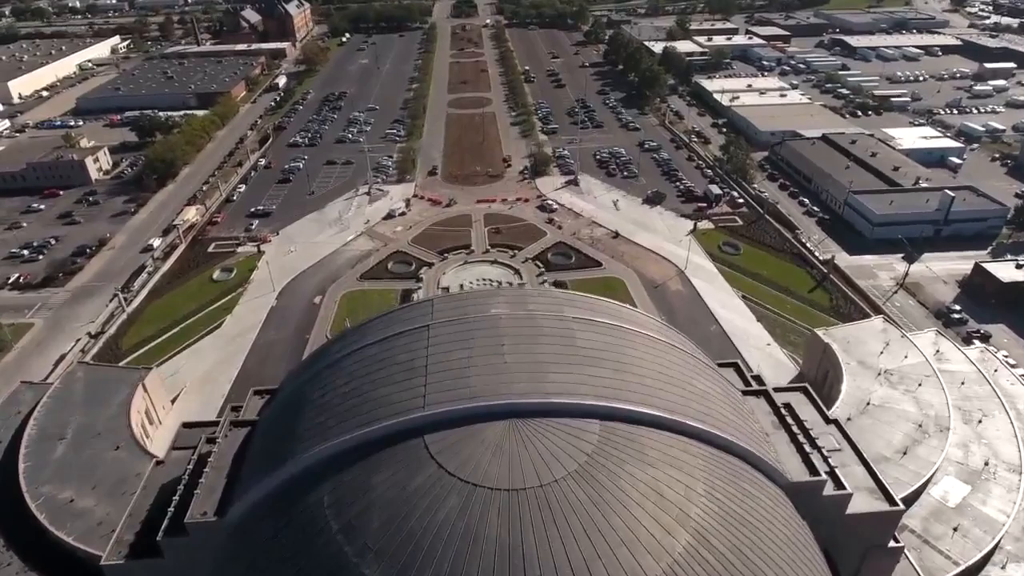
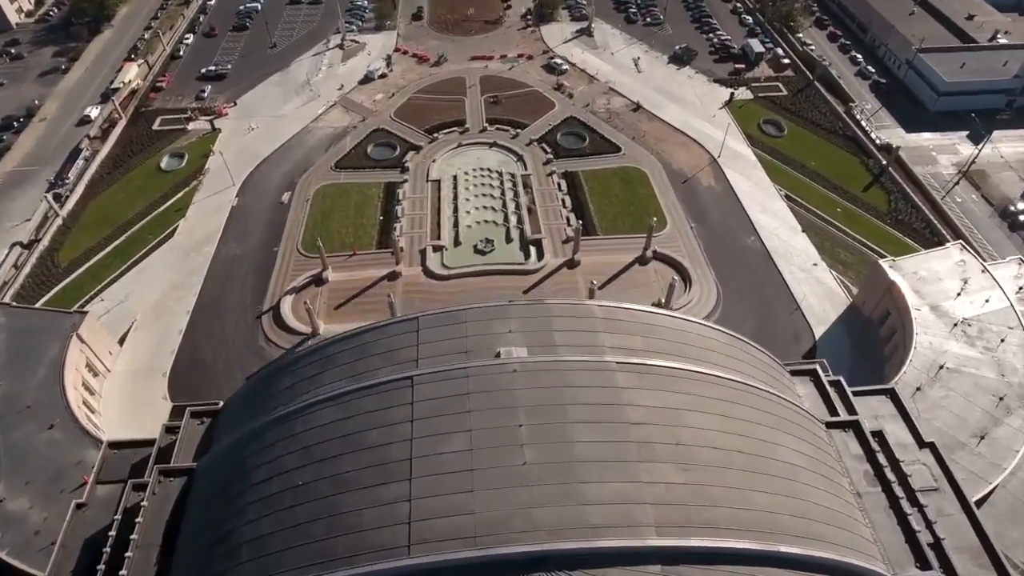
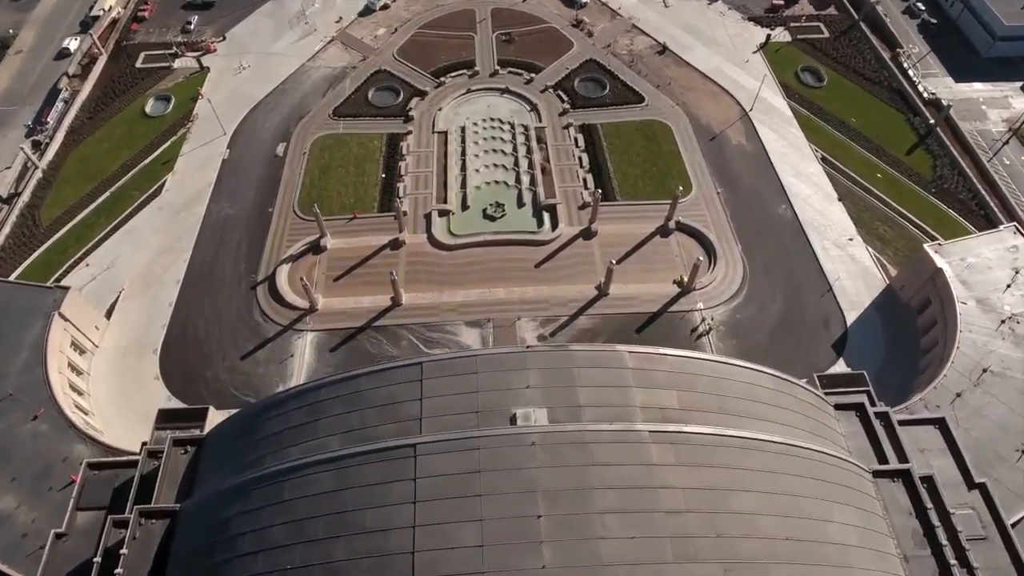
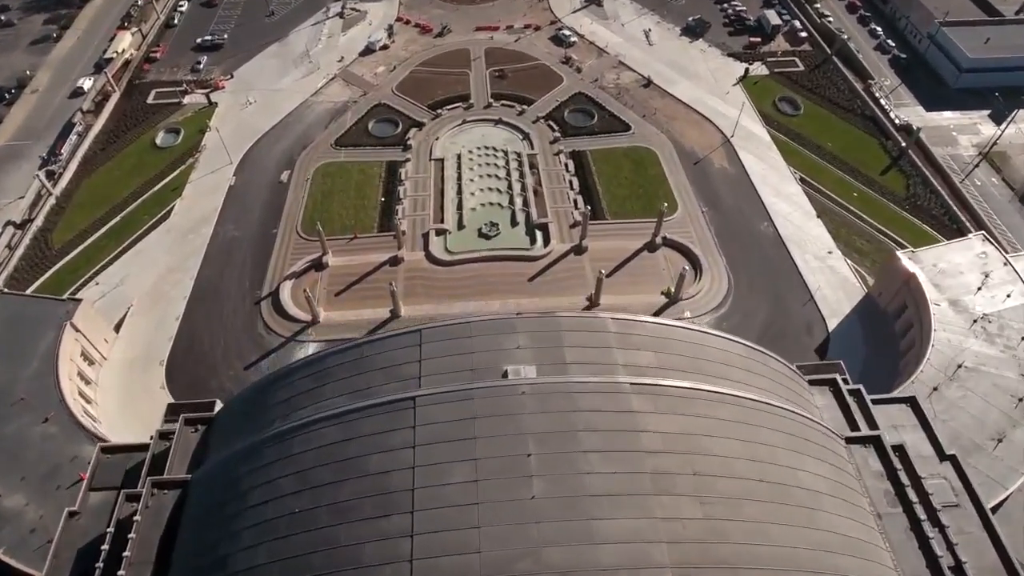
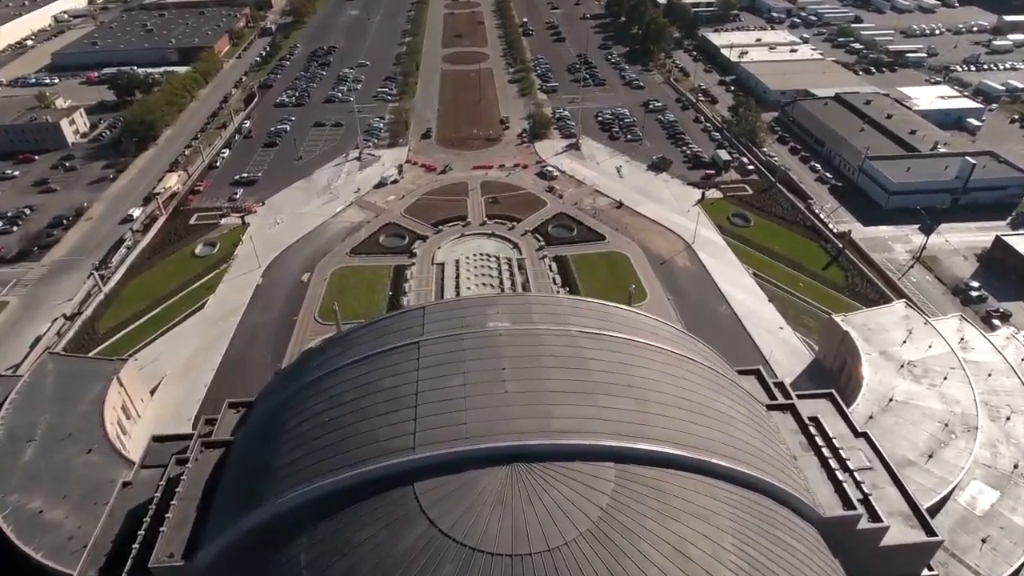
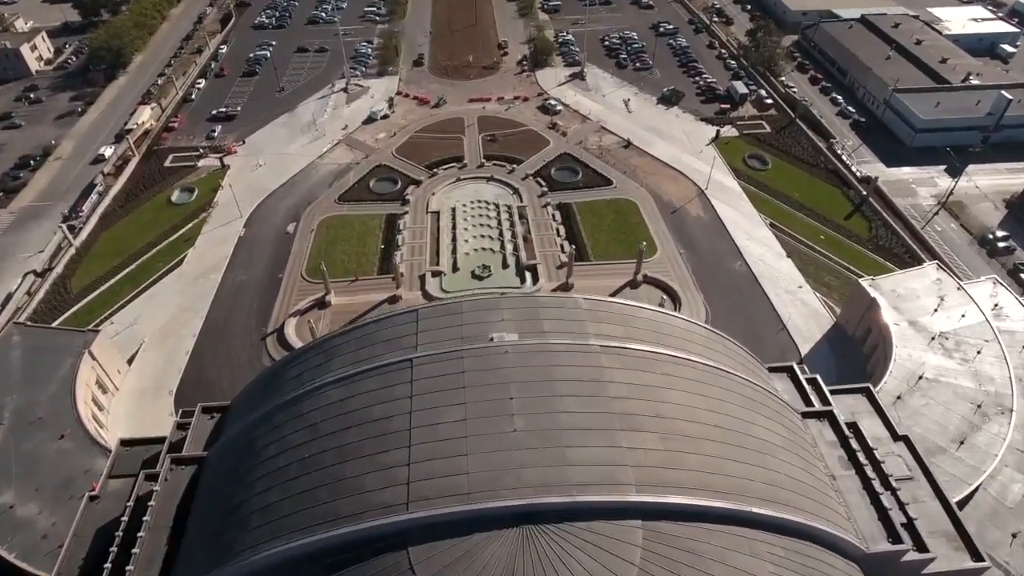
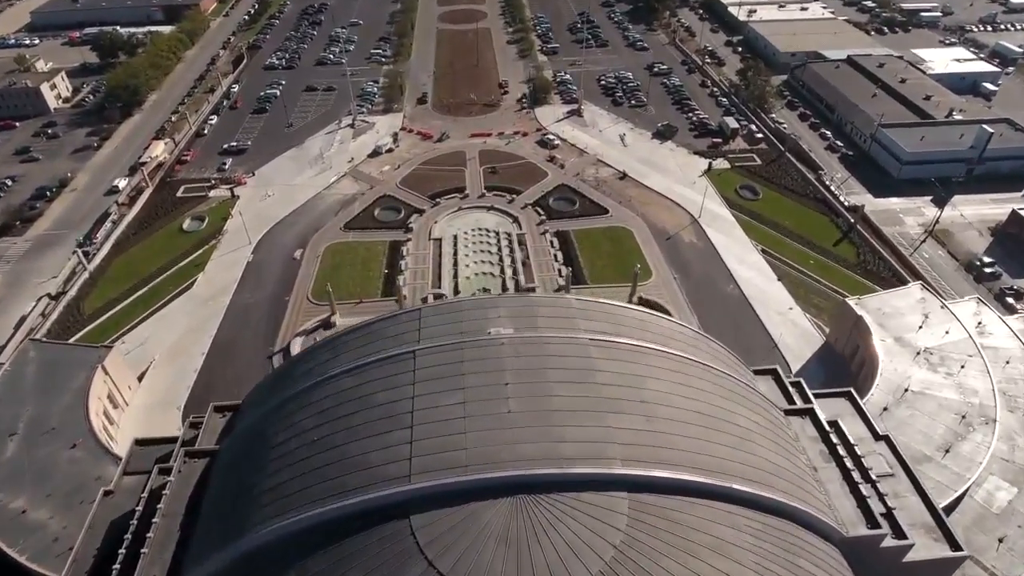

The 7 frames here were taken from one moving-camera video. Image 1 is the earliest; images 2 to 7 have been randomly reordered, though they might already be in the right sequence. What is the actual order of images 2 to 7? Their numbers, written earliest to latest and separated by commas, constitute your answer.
5, 7, 6, 2, 4, 3
